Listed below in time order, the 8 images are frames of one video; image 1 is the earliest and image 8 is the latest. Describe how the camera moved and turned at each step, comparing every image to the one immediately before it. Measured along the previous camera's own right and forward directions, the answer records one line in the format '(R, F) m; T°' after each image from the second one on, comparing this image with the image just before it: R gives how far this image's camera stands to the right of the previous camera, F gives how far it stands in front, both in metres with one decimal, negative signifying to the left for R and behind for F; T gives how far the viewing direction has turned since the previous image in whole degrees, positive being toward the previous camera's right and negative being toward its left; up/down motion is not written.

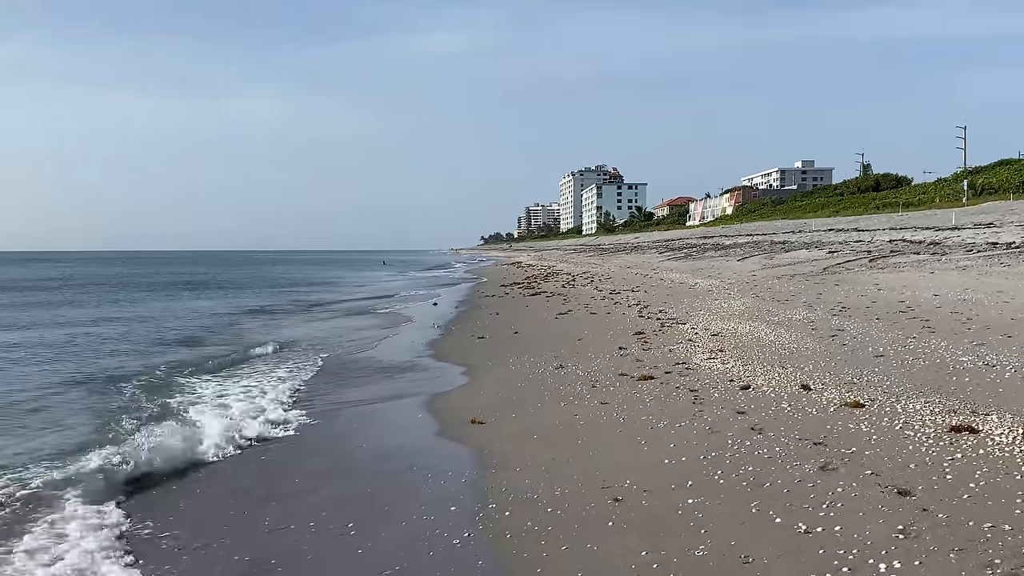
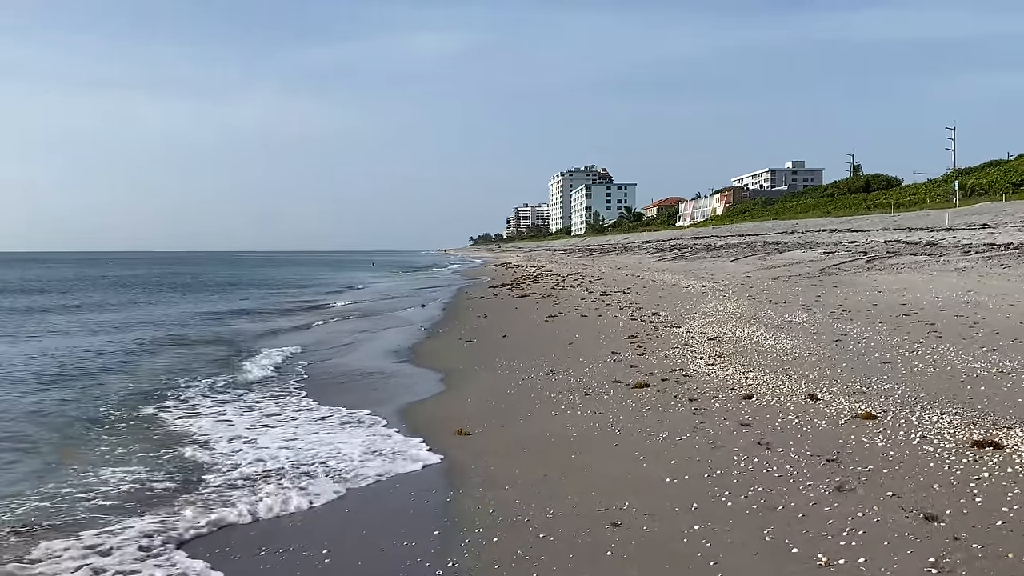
(0.0, +0.5) m; +1°
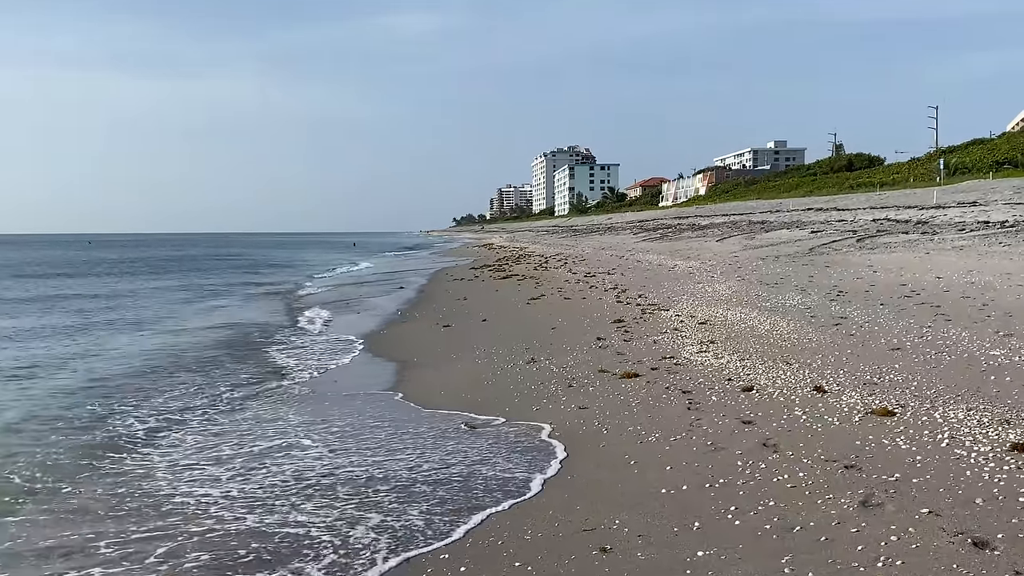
(+0.1, +0.8) m; +1°
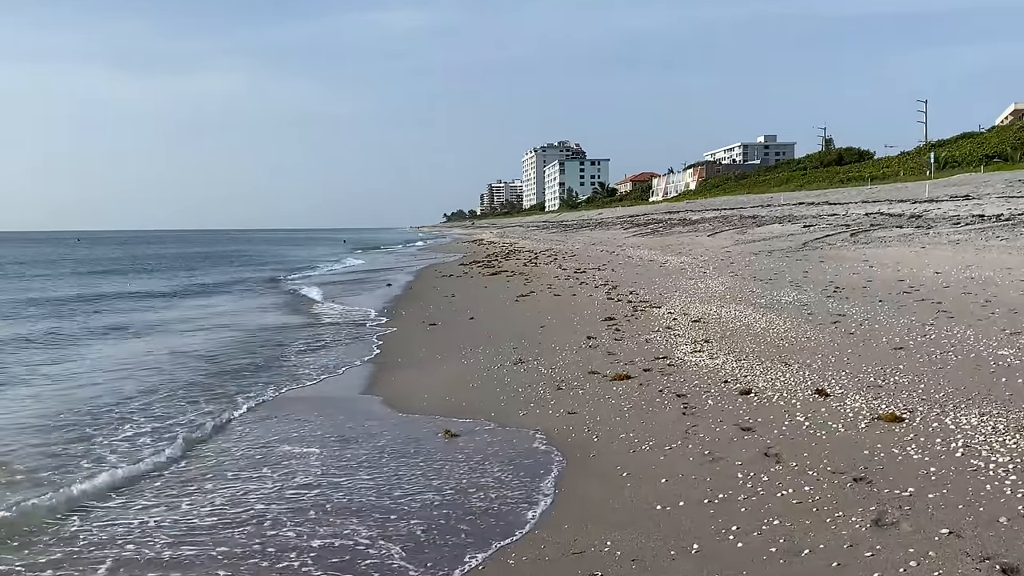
(0.0, +0.4) m; +1°
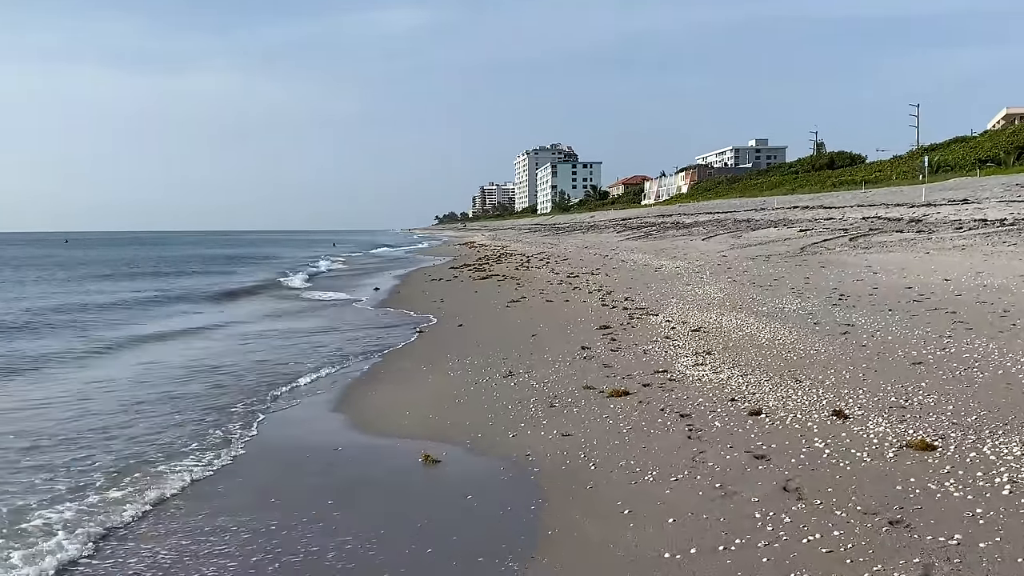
(0.0, +0.6) m; 0°
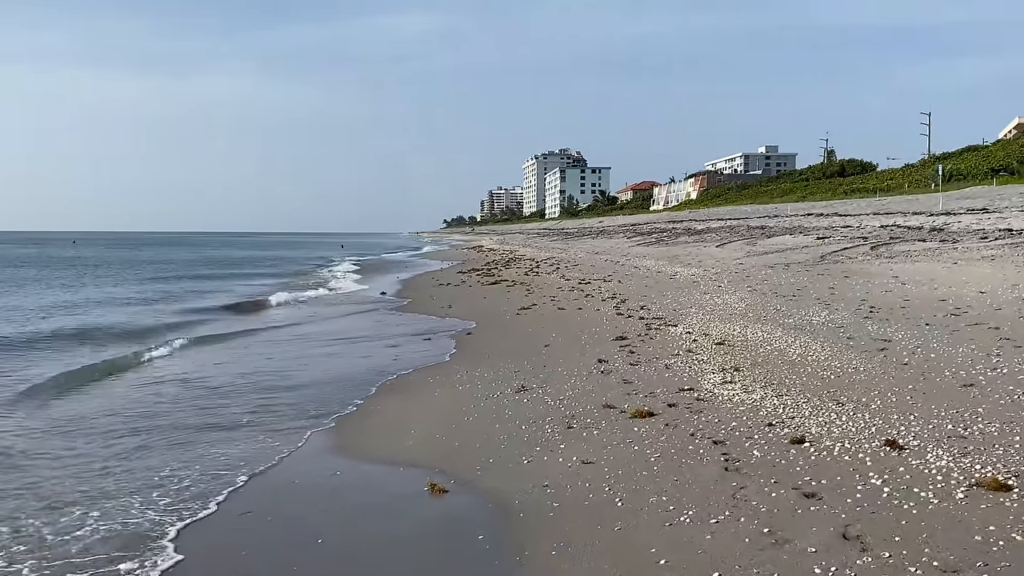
(-0.1, +0.6) m; 0°
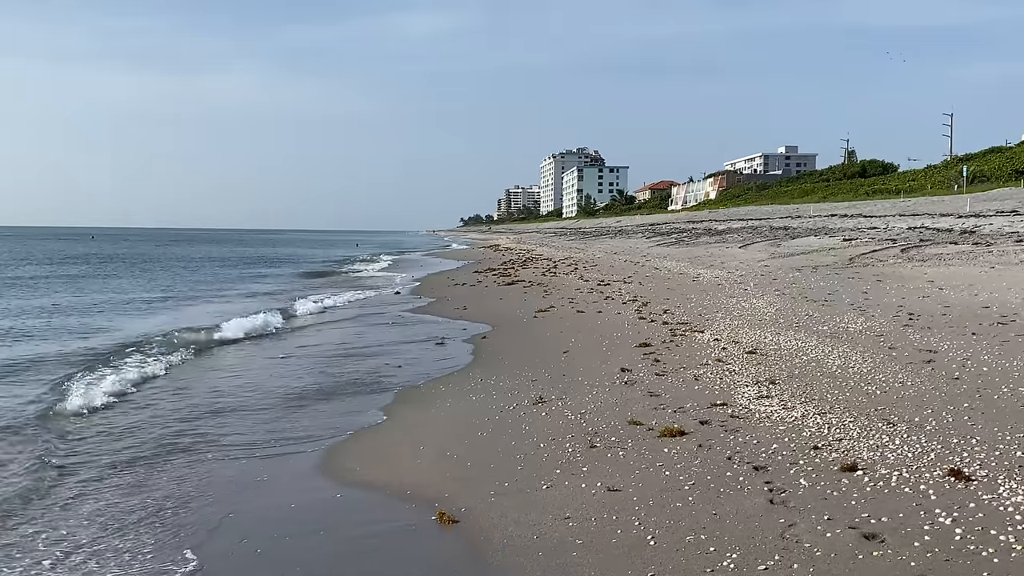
(0.0, +0.6) m; -1°
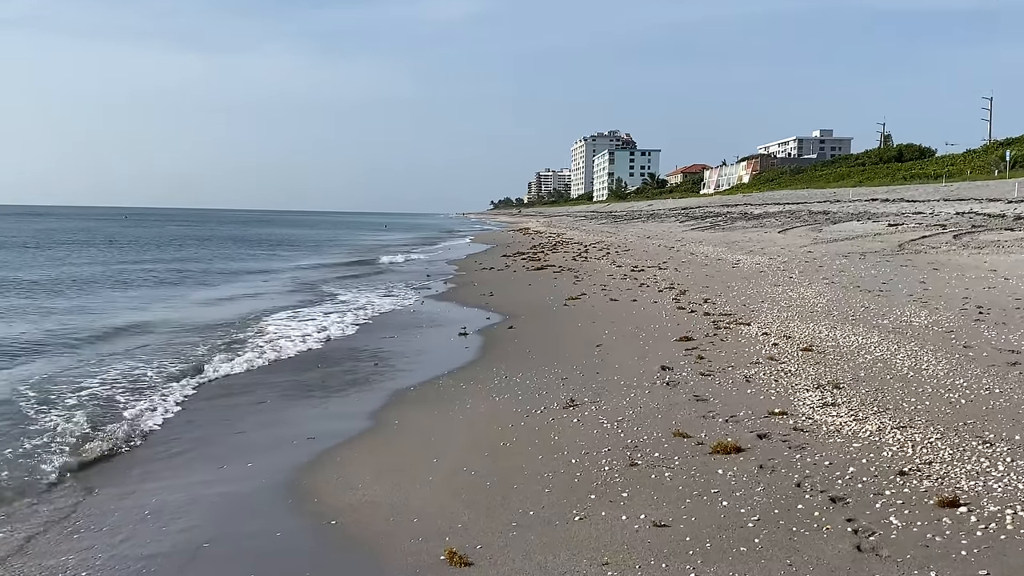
(0.0, +0.9) m; -2°
